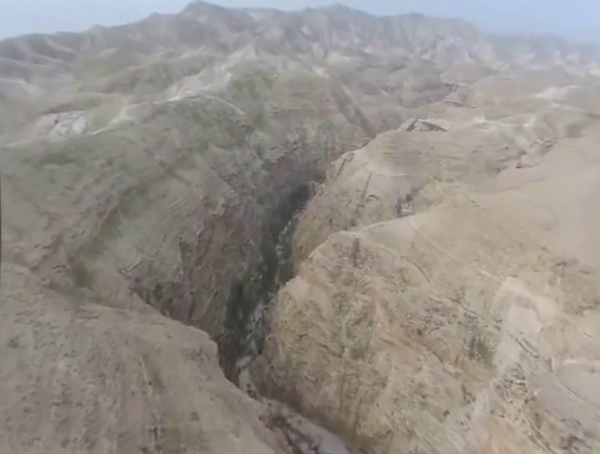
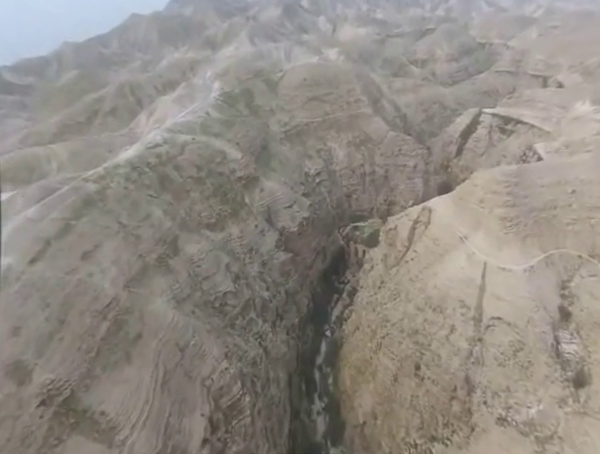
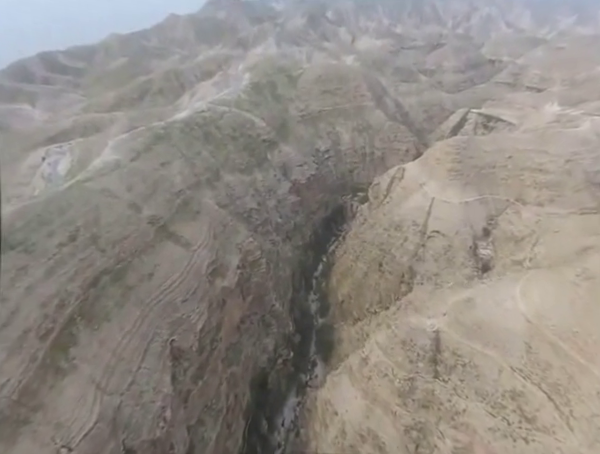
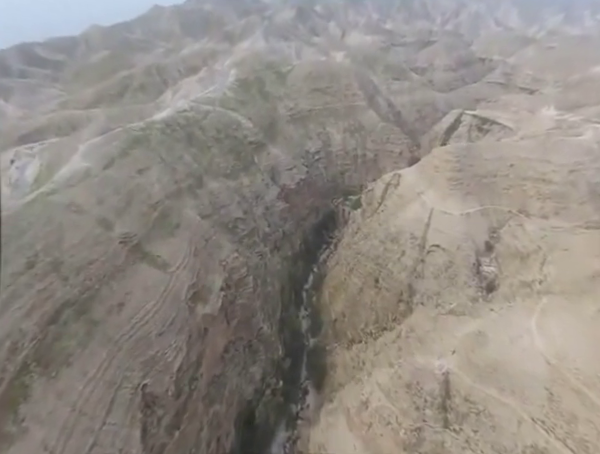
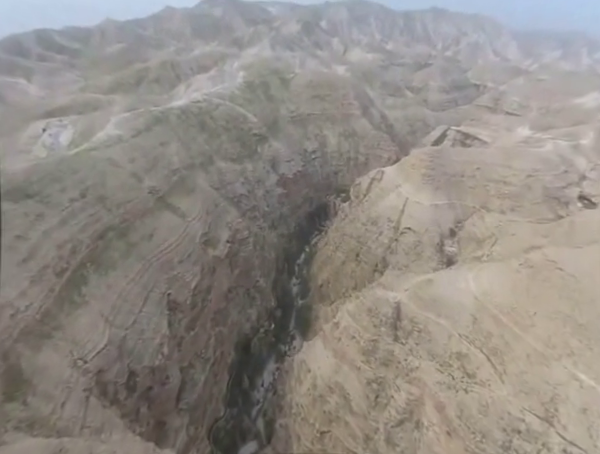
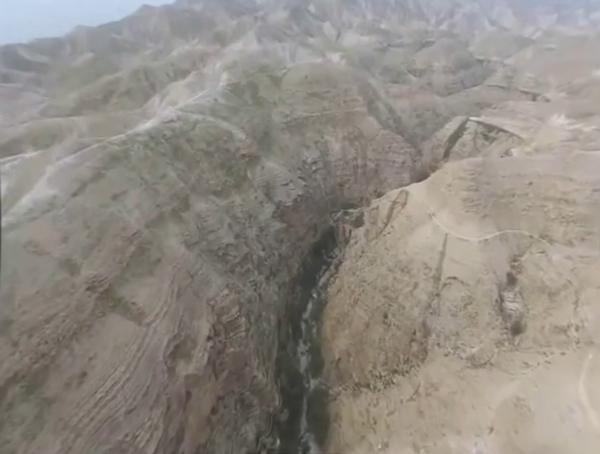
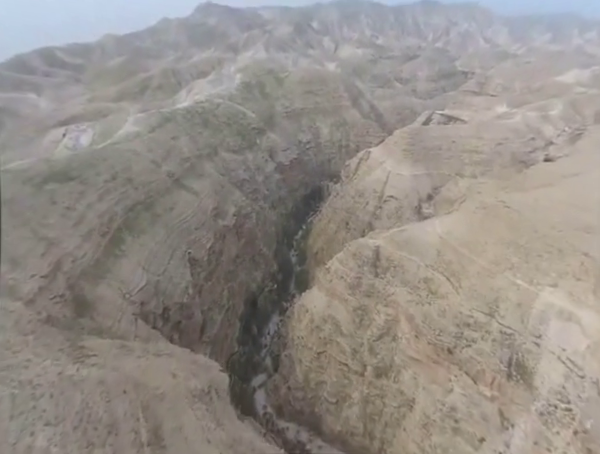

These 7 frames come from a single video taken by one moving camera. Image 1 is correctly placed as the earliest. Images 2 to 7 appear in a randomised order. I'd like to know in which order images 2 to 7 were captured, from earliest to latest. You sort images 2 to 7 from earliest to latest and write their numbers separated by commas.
7, 5, 3, 4, 6, 2
